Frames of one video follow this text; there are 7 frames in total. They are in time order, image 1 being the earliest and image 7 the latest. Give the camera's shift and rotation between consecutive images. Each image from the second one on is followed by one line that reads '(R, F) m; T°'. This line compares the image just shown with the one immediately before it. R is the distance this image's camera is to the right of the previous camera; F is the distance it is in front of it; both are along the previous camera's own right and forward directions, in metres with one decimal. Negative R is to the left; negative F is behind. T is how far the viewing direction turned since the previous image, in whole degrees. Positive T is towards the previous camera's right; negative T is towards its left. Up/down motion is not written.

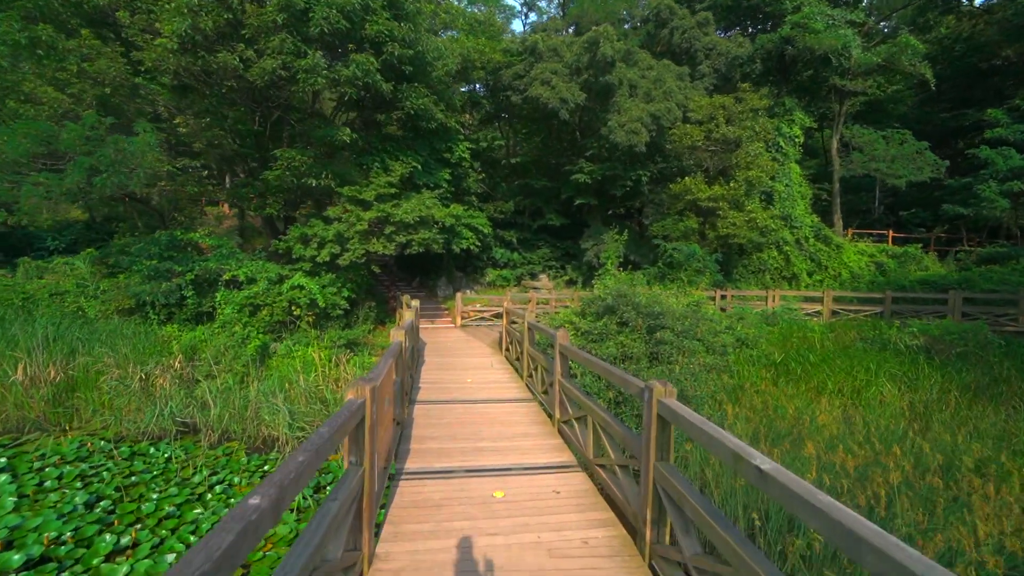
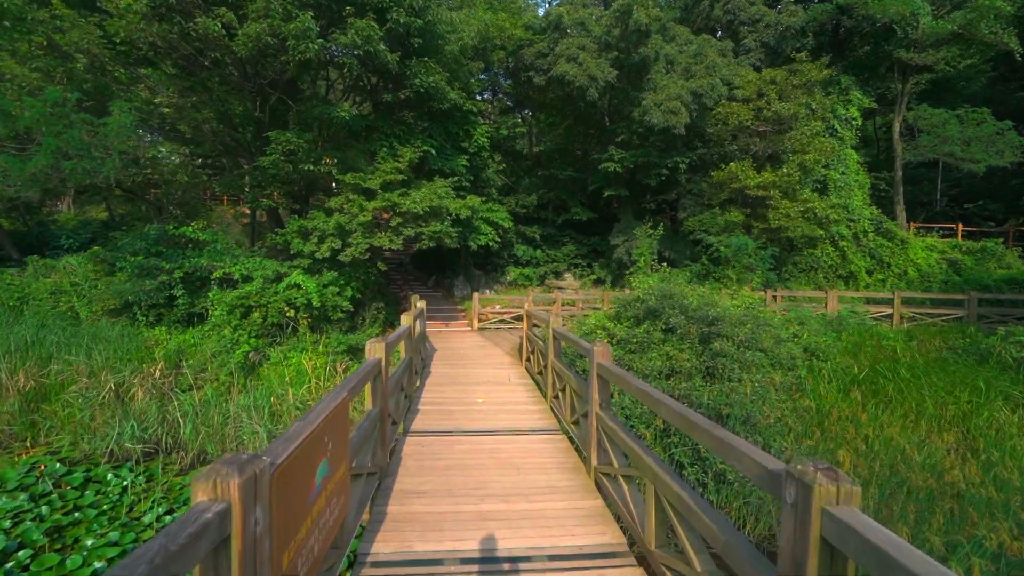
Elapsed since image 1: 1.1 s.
(0.0, +1.5) m; -3°
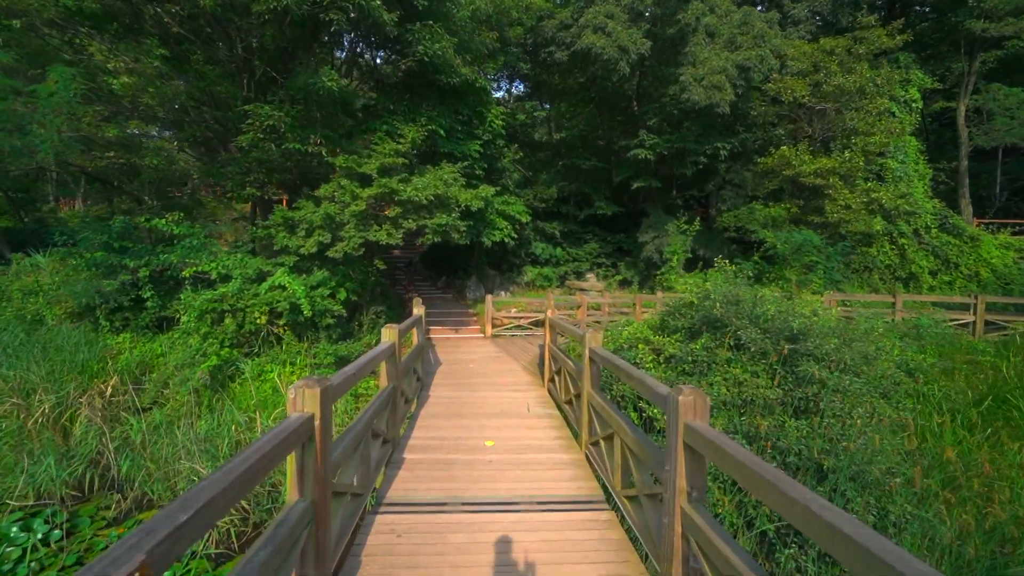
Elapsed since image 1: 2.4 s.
(-0.1, +1.6) m; -2°
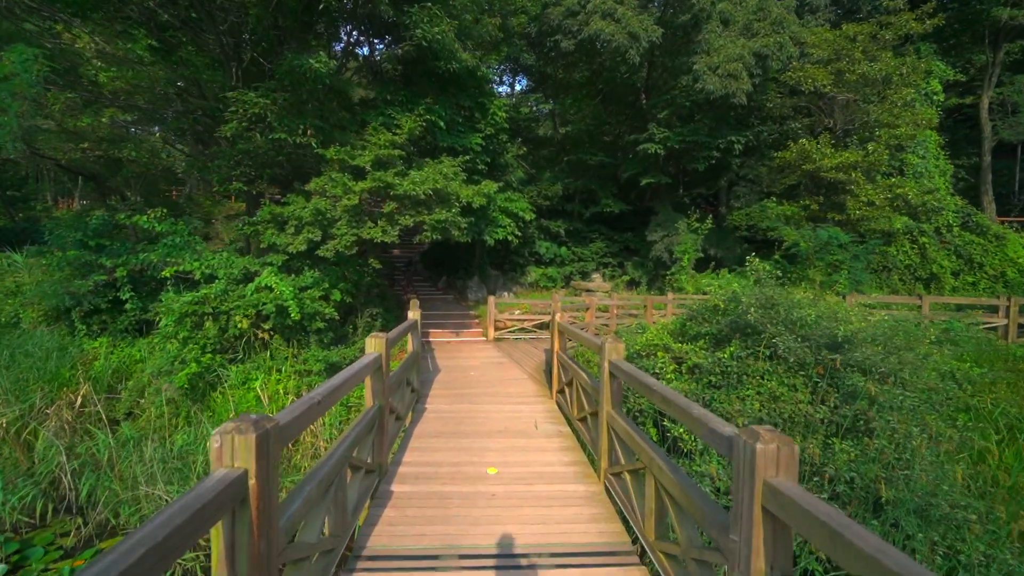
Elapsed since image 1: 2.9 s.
(0.0, +0.6) m; 0°
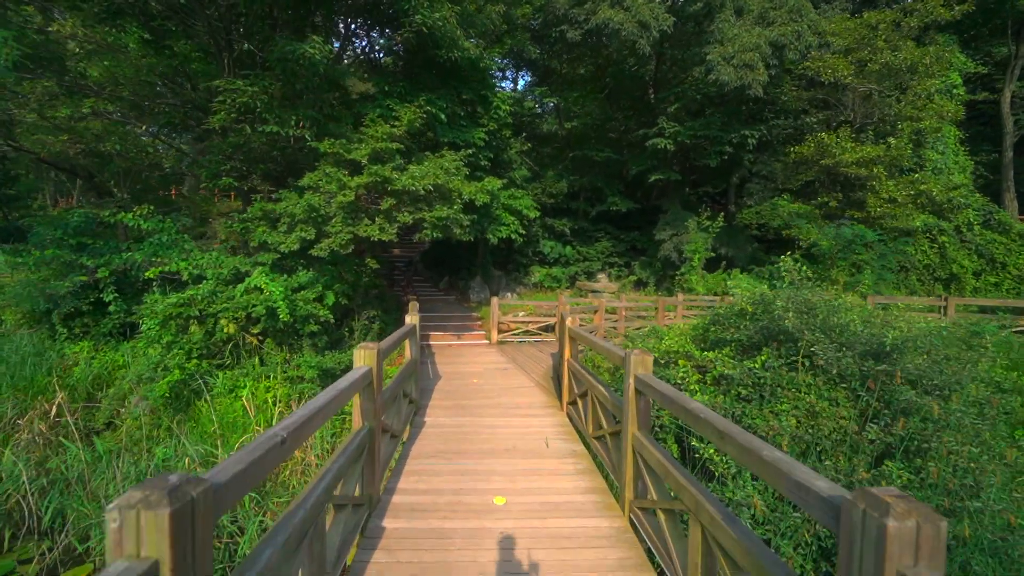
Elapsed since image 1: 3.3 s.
(-0.1, +0.5) m; 0°
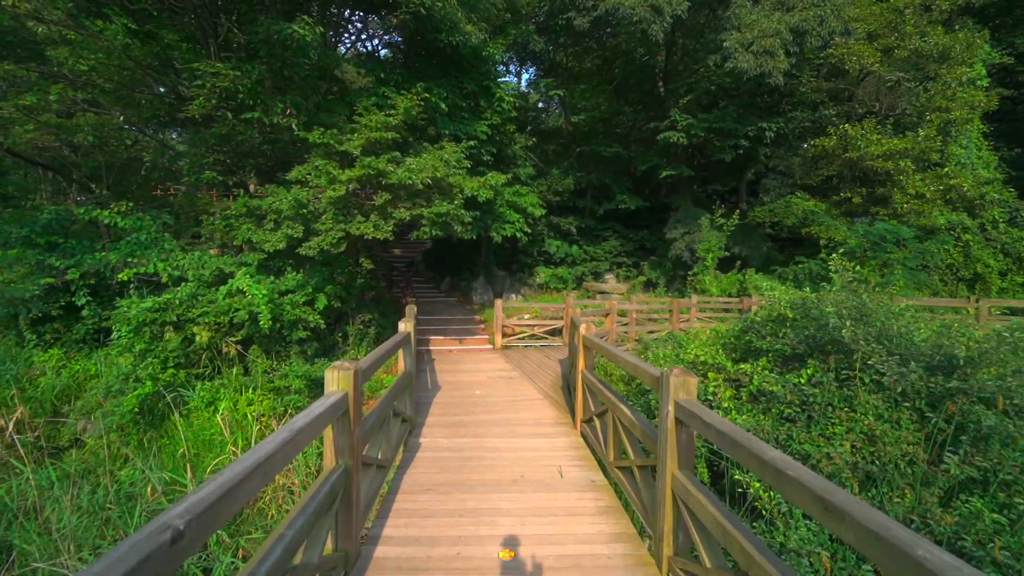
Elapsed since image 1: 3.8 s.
(-0.1, +0.6) m; 0°
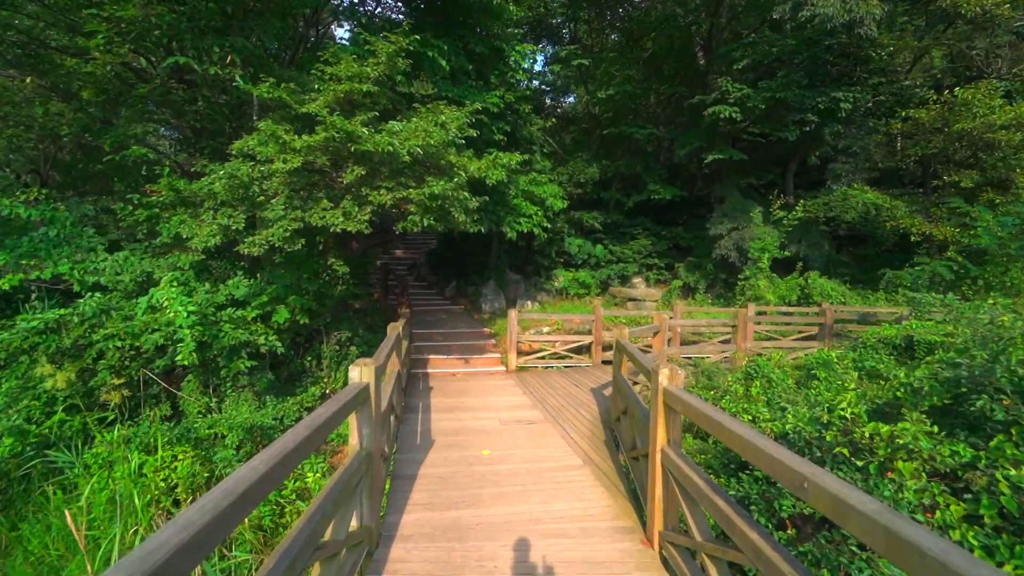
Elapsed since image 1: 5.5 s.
(-0.1, +2.0) m; -2°
